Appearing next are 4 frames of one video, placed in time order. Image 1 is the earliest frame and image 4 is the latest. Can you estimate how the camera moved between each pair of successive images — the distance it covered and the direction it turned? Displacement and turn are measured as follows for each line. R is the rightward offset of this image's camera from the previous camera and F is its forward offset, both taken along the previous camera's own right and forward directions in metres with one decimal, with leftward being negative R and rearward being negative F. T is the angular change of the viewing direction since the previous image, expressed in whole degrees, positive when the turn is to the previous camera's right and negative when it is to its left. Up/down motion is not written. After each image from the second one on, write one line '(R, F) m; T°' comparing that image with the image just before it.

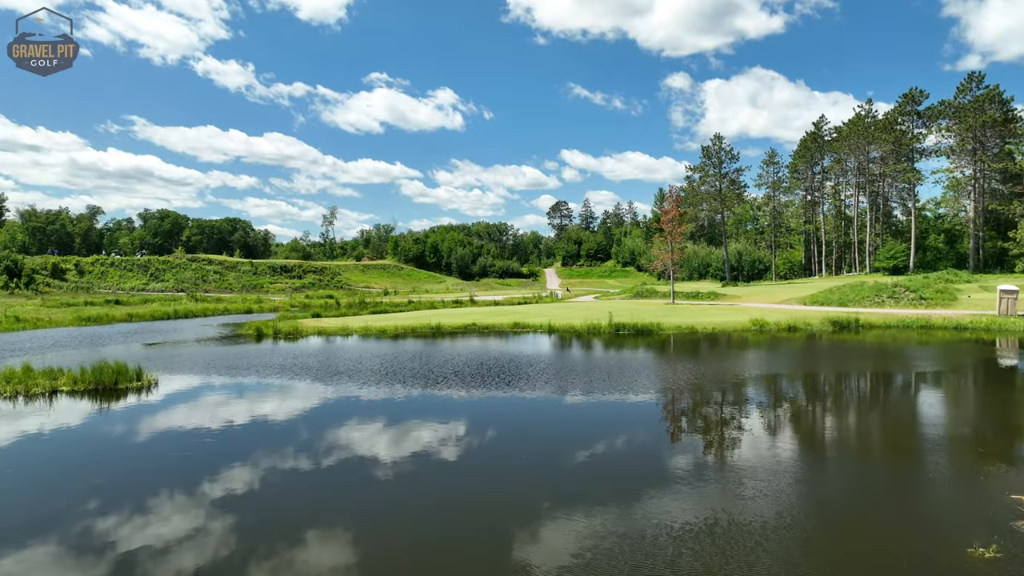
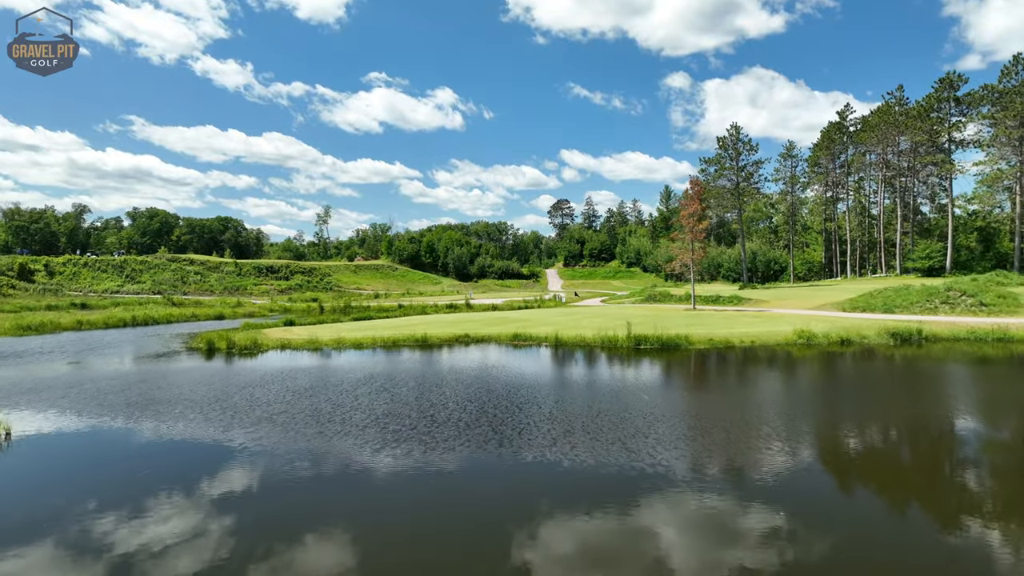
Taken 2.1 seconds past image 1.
(0.0, +1.8) m; 0°
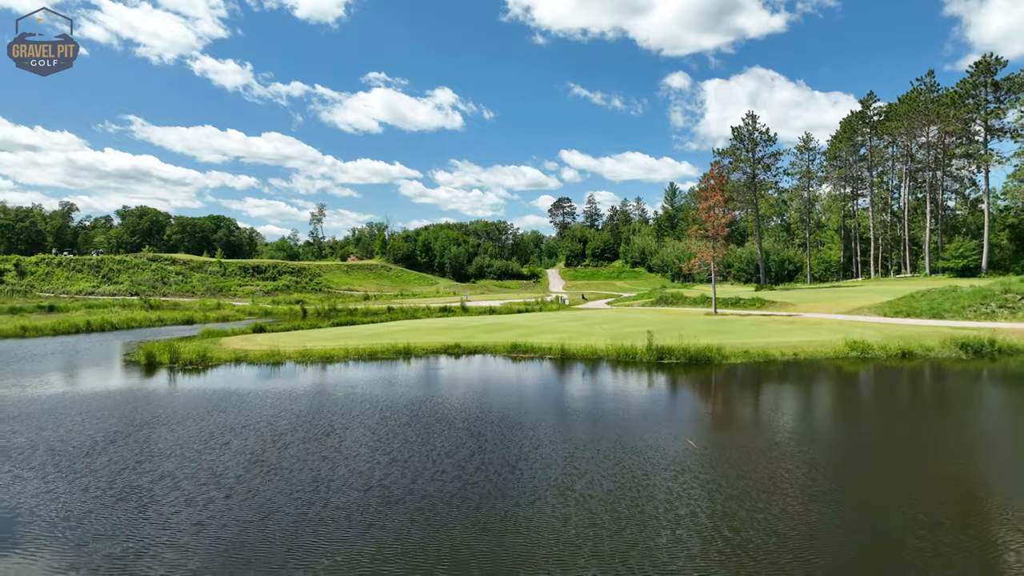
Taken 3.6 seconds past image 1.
(0.0, +1.6) m; 0°
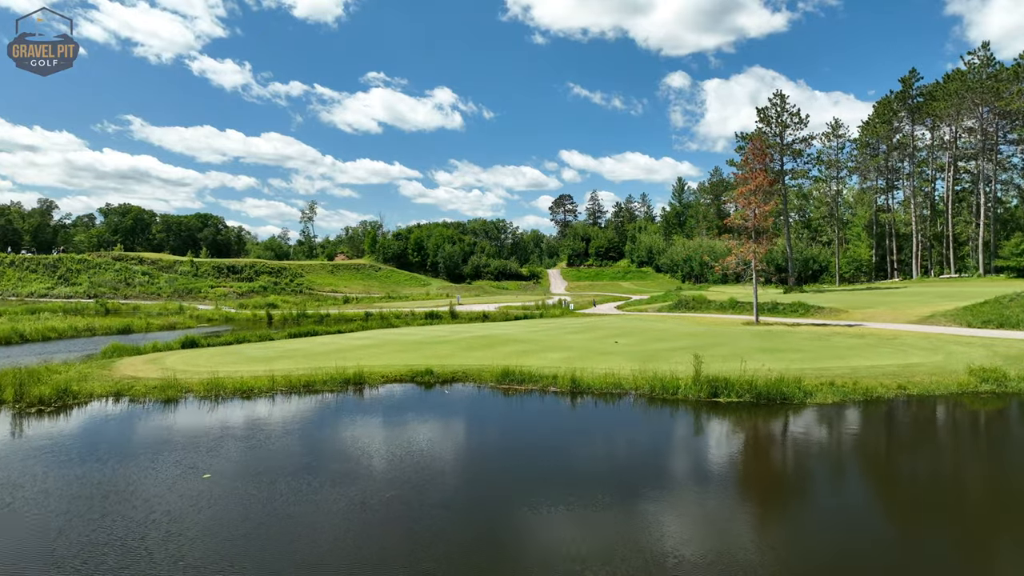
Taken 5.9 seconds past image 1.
(+0.1, +2.4) m; 0°
